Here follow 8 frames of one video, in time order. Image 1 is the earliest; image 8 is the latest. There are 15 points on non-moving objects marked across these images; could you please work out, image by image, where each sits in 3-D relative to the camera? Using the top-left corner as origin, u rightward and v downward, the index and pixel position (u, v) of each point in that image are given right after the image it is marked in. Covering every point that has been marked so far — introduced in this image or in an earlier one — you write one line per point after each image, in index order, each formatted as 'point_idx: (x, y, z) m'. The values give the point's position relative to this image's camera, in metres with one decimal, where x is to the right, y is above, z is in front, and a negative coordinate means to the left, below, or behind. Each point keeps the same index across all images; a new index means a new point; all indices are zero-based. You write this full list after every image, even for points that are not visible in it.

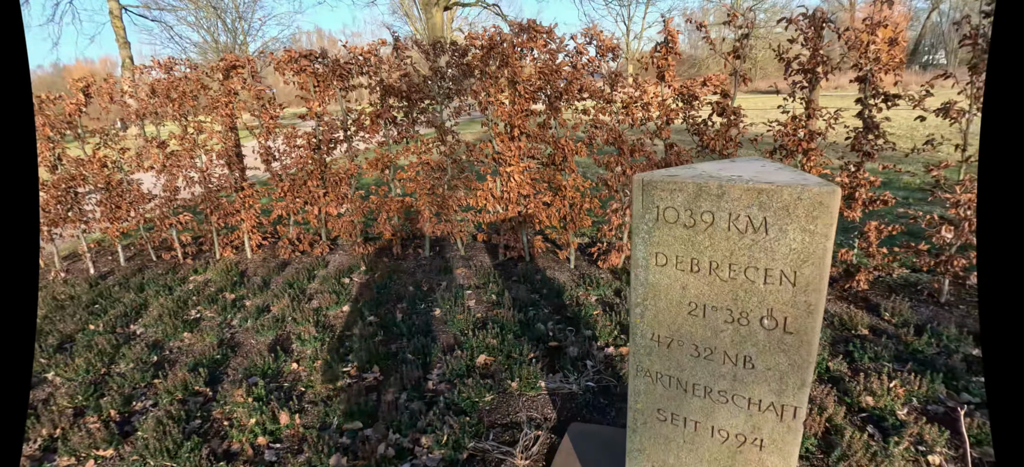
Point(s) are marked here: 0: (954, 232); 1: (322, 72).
0: (+4.5, 0.0, +5.4) m
1: (-2.5, +2.1, +7.1) m
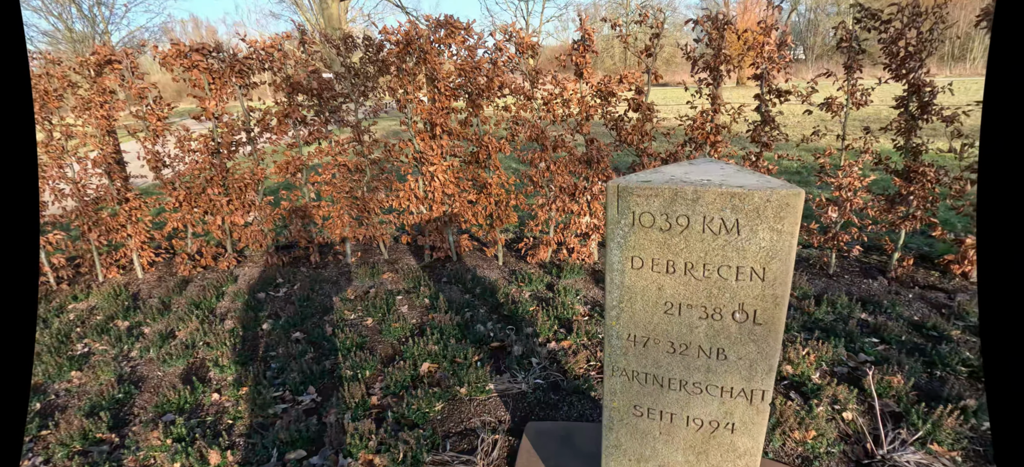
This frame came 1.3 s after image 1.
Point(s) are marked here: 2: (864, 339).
0: (+3.7, +0.2, +6.1) m
1: (-3.6, +2.0, +6.4) m
2: (+3.1, -0.9, +4.7) m
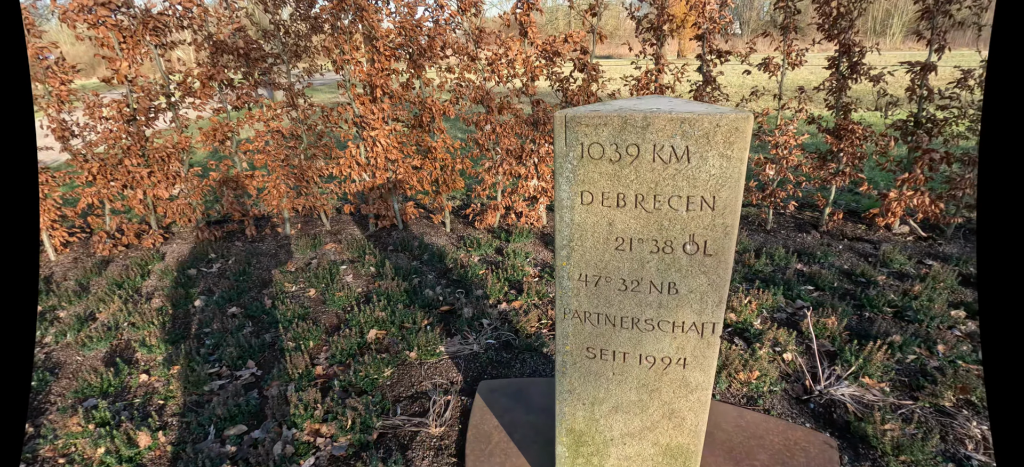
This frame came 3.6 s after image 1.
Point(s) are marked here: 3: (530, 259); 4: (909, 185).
0: (+3.1, +0.8, +6.3) m
1: (-4.2, +2.3, +5.9) m
2: (+2.7, -0.5, +4.9) m
3: (+0.2, -0.3, +5.7) m
4: (+4.3, +0.5, +5.7) m
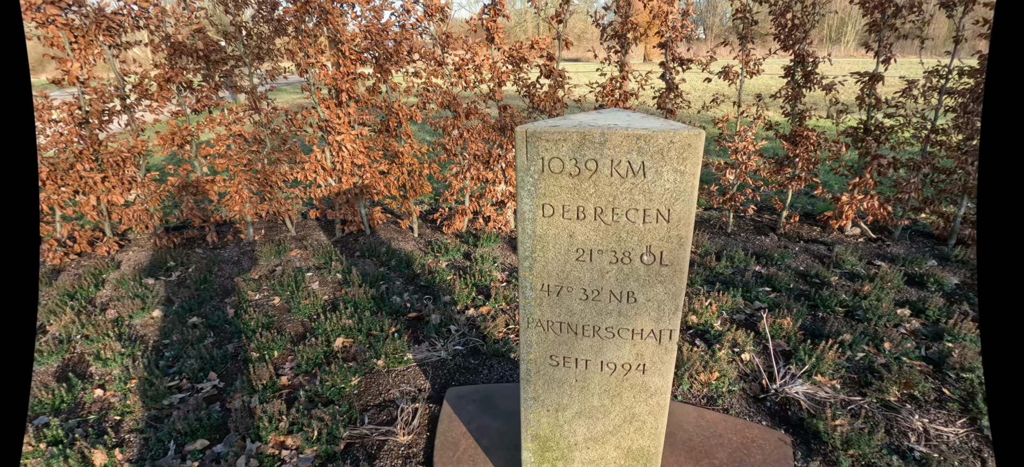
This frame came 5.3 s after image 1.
0: (+2.7, +0.7, +6.5) m
1: (-4.6, +2.2, +5.7) m
2: (+2.4, -0.5, +5.1) m
3: (-0.2, -0.3, +5.7) m
4: (+3.9, +0.5, +6.0) m
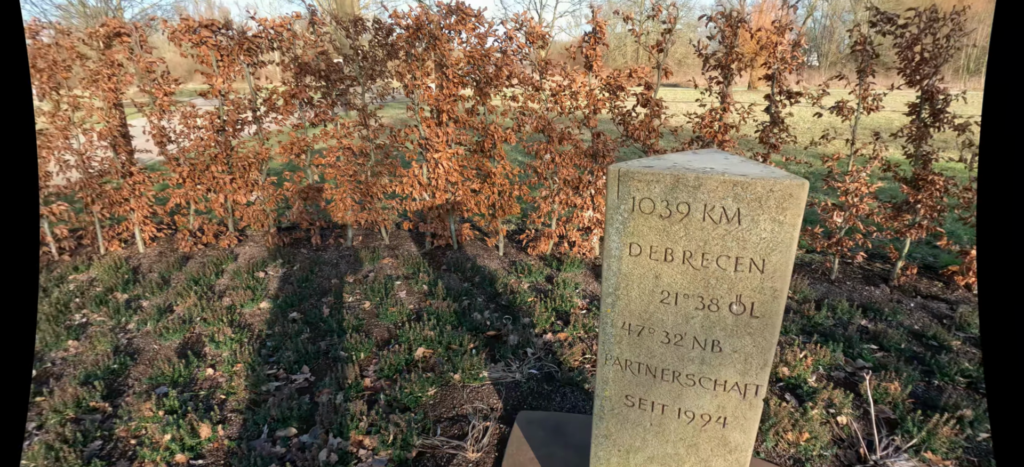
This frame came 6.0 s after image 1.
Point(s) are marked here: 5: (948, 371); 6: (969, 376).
0: (+3.8, +0.2, +6.0) m
1: (-3.5, +2.3, +6.4) m
2: (+3.1, -1.0, +4.7) m
3: (+0.7, -0.6, +5.7) m
4: (+4.9, -0.1, +5.4) m
5: (+3.5, -1.1, +4.3) m
6: (+3.7, -1.1, +4.2) m
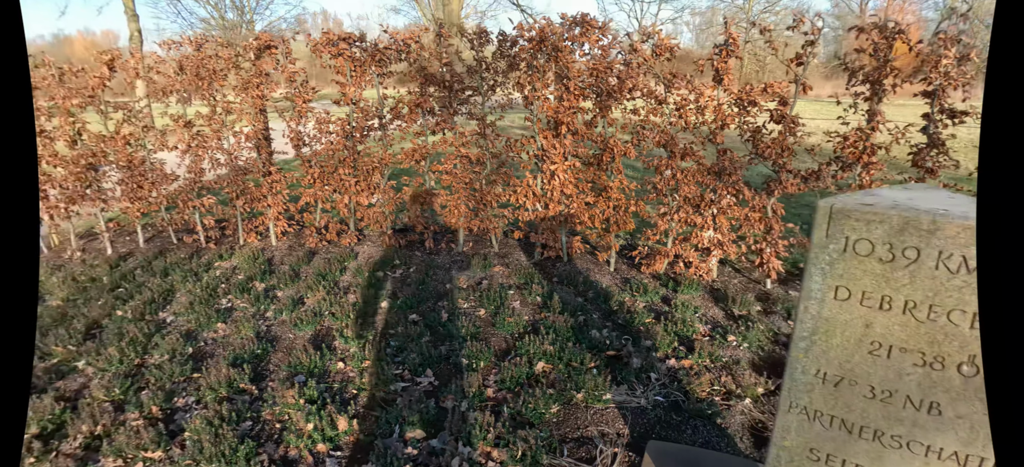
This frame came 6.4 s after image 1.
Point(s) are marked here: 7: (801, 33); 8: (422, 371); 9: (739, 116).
0: (+5.0, -0.2, +5.3) m
1: (-1.9, +2.3, +6.8) m
2: (+4.1, -1.3, +4.1) m
3: (+1.9, -0.8, +5.5) m
4: (+6.0, -0.6, +4.5) m
5: (+4.4, -1.5, +3.6) m
6: (+4.6, -1.5, +3.6) m
7: (+3.2, +2.2, +5.9) m
8: (-0.8, -1.2, +4.6) m
9: (+2.6, +1.3, +5.9) m
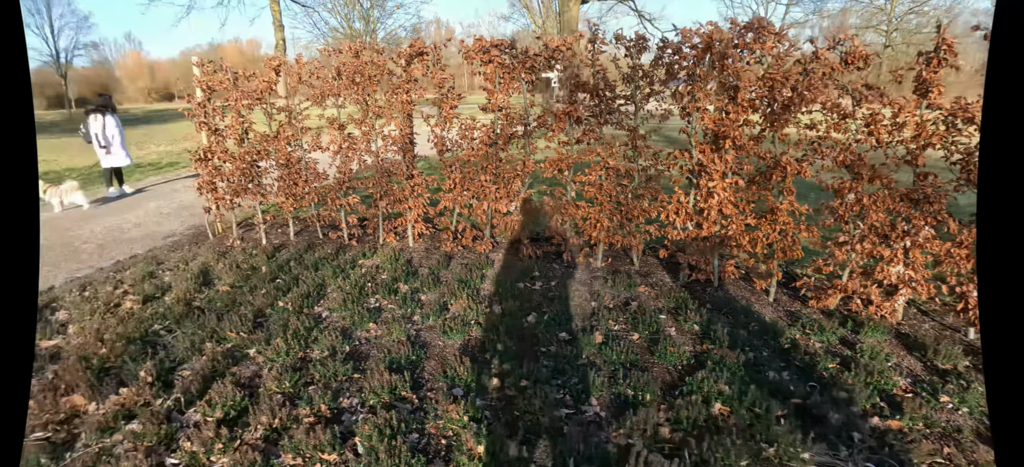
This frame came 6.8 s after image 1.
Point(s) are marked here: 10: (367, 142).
0: (+6.4, -0.7, +4.0) m
1: (0.0, +2.2, +6.7) m
2: (+5.3, -1.8, +3.0) m
3: (+3.4, -1.2, +4.7) m
4: (+7.2, -1.1, +3.1) m
5: (+5.5, -1.9, +2.5) m
6: (+5.6, -2.0, +2.4) m
7: (+4.9, +1.8, +4.9) m
8: (+0.5, -1.3, +4.3) m
9: (+4.2, +0.9, +5.1) m
10: (-2.1, +1.3, +7.6) m
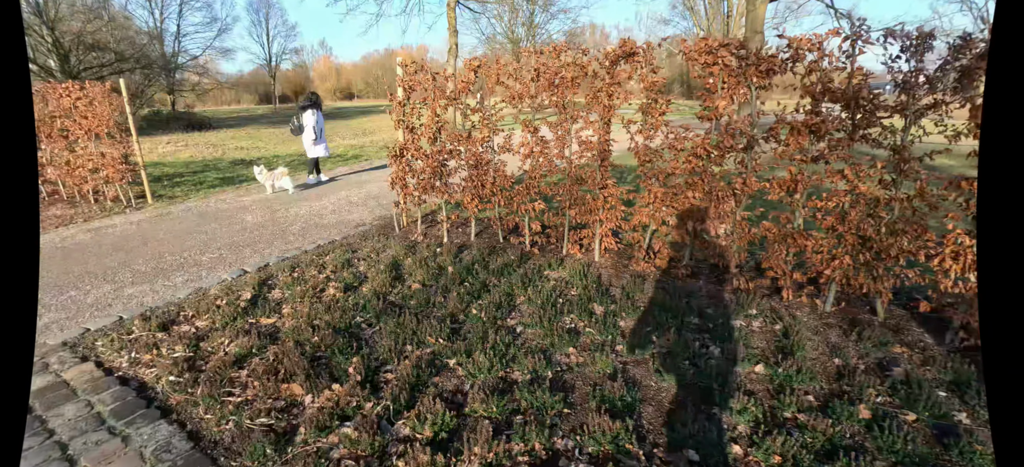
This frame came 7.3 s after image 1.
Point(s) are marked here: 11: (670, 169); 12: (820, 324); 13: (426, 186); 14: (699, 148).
0: (+7.8, -1.6, +1.6) m
1: (+2.5, +1.8, +5.8) m
2: (+6.3, -2.5, +0.9) m
3: (+5.0, -1.7, +3.0) m
4: (+8.3, -2.0, +0.5) m
5: (+6.4, -2.6, +0.3) m
6: (+6.5, -2.7, +0.2) m
7: (+6.8, +1.1, +2.8) m
8: (+2.1, -1.6, +3.3) m
9: (+6.1, +0.3, +3.2) m
10: (+0.7, +1.2, +7.2) m
11: (+1.9, +0.8, +6.4) m
12: (+3.2, -1.0, +5.5) m
13: (-1.3, +0.7, +8.2) m
14: (+2.2, +1.0, +6.2) m
